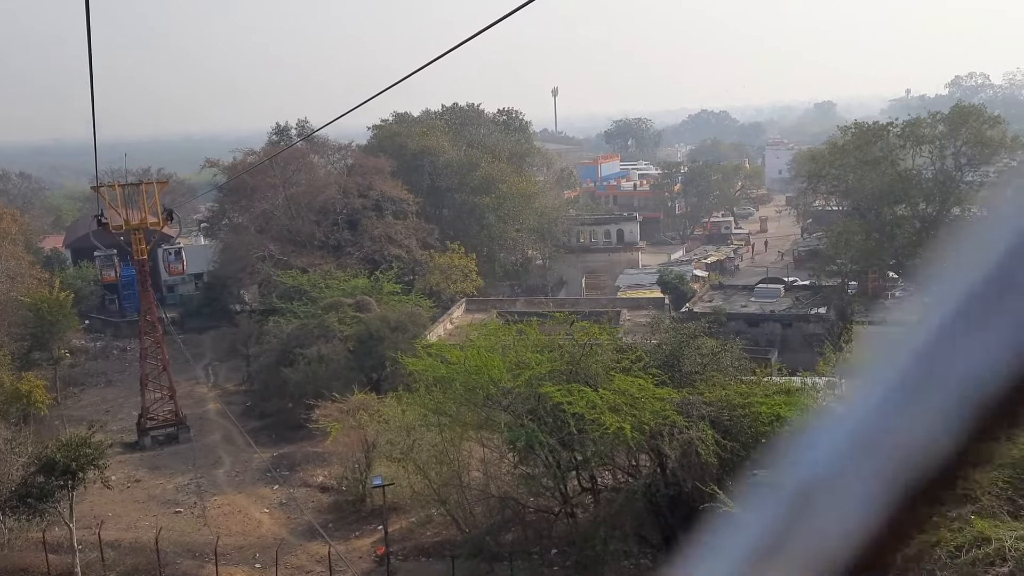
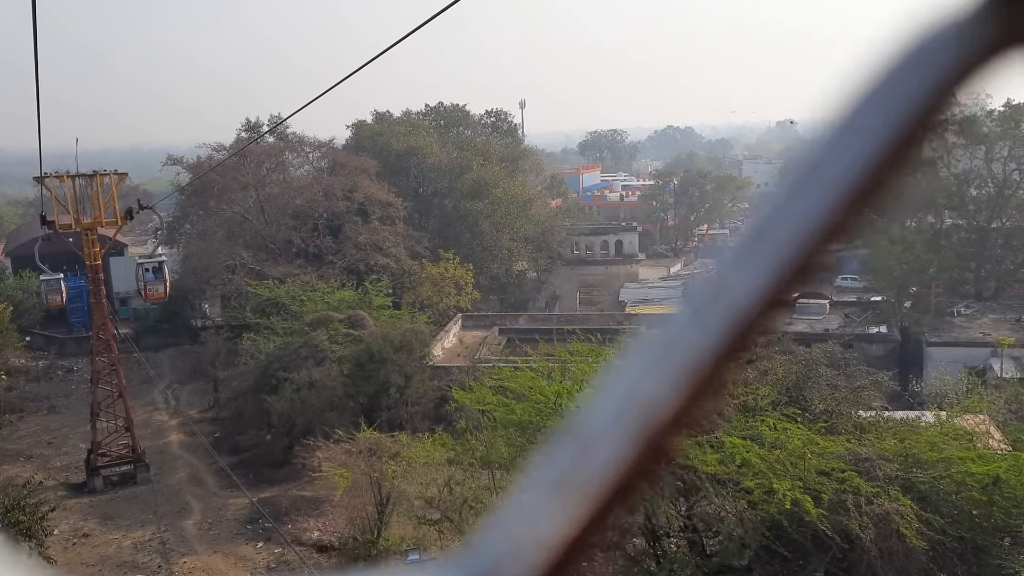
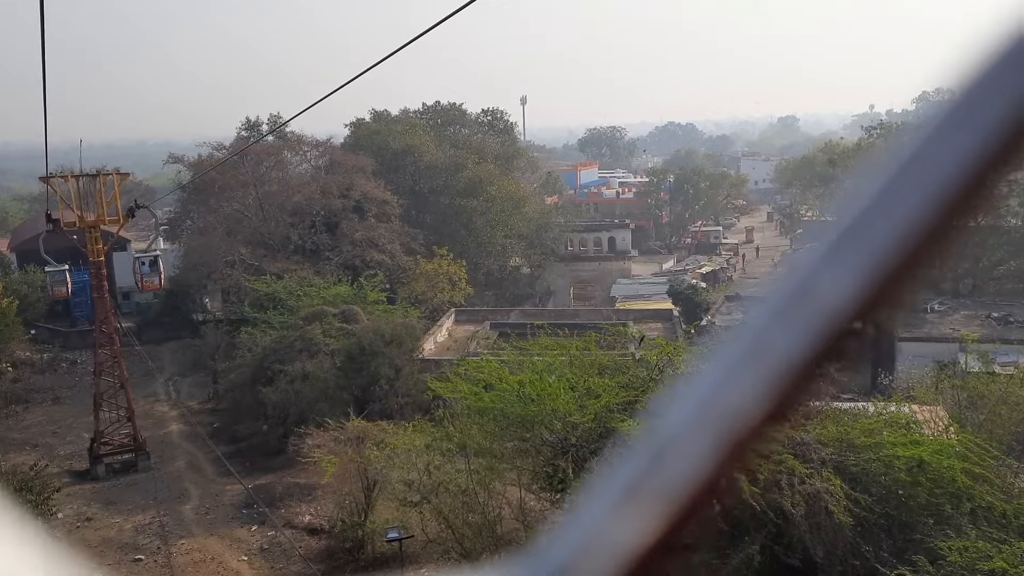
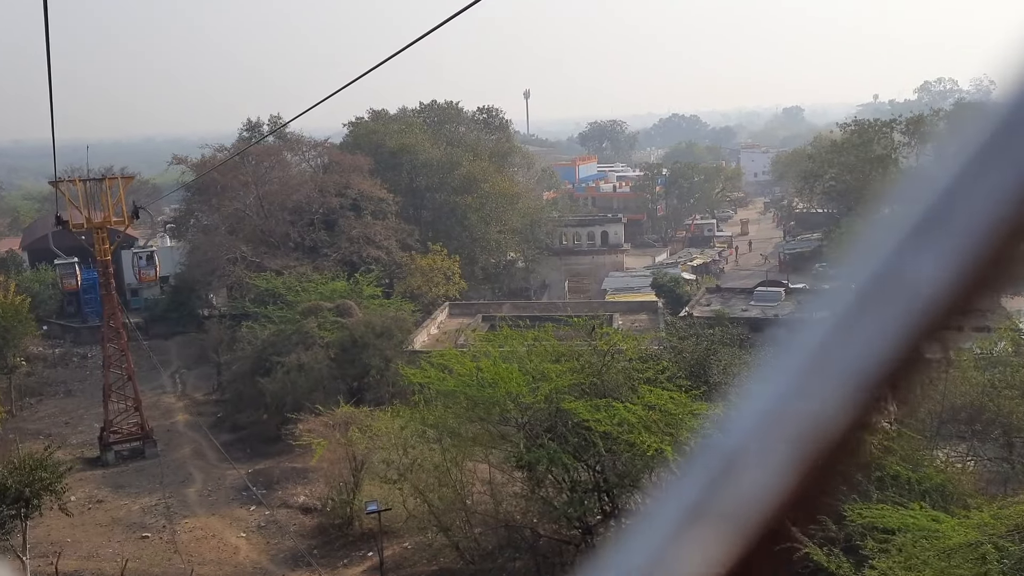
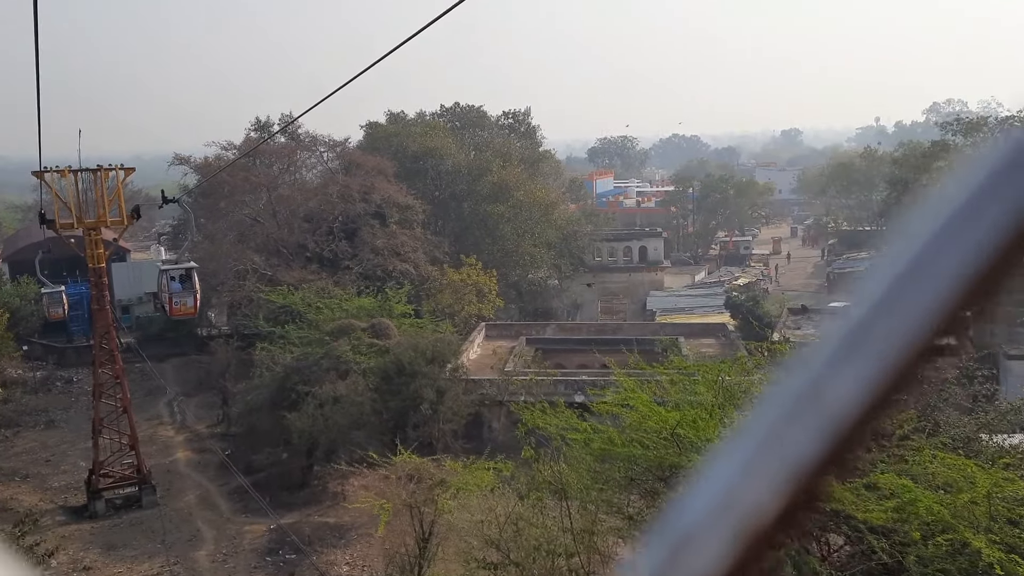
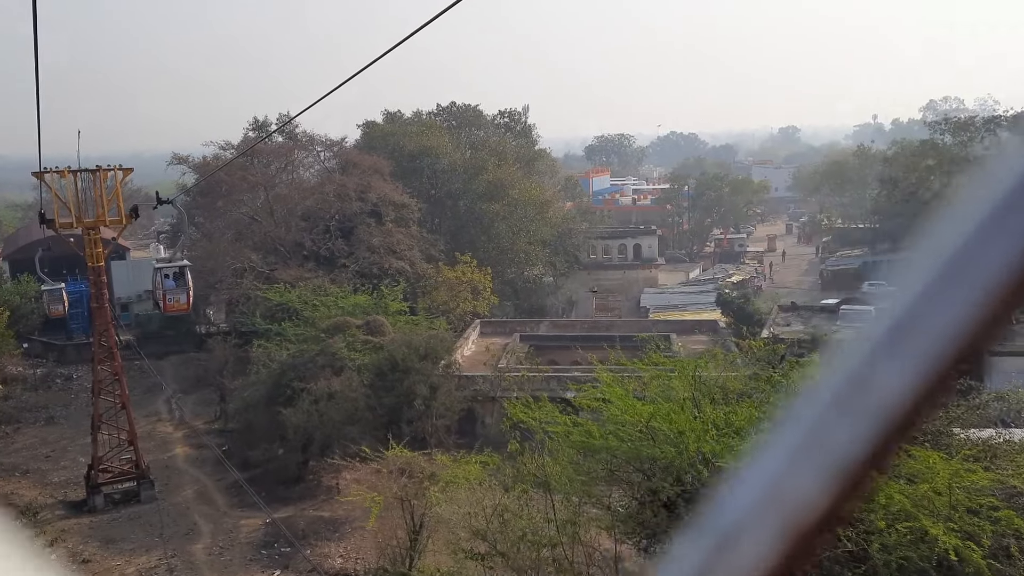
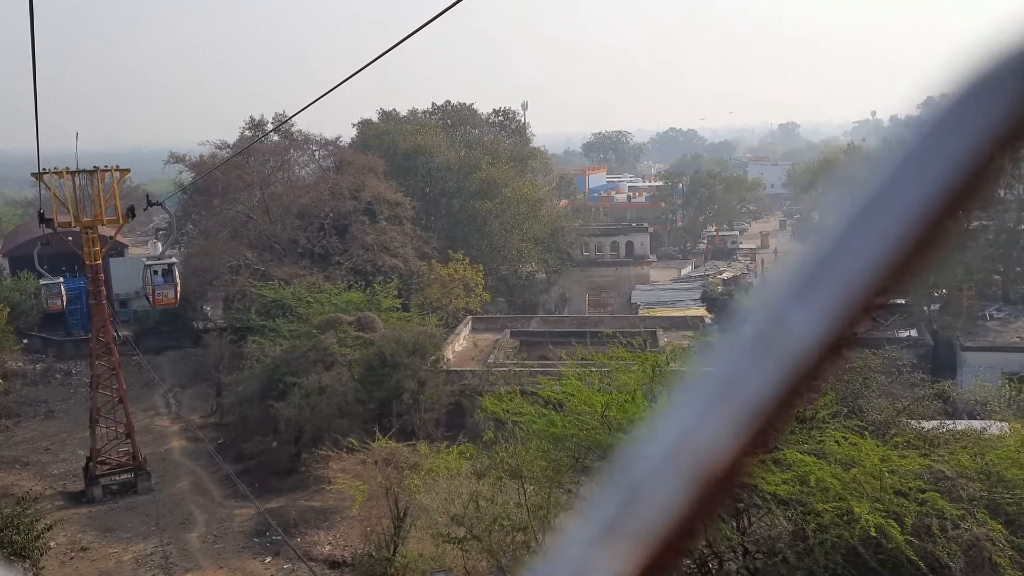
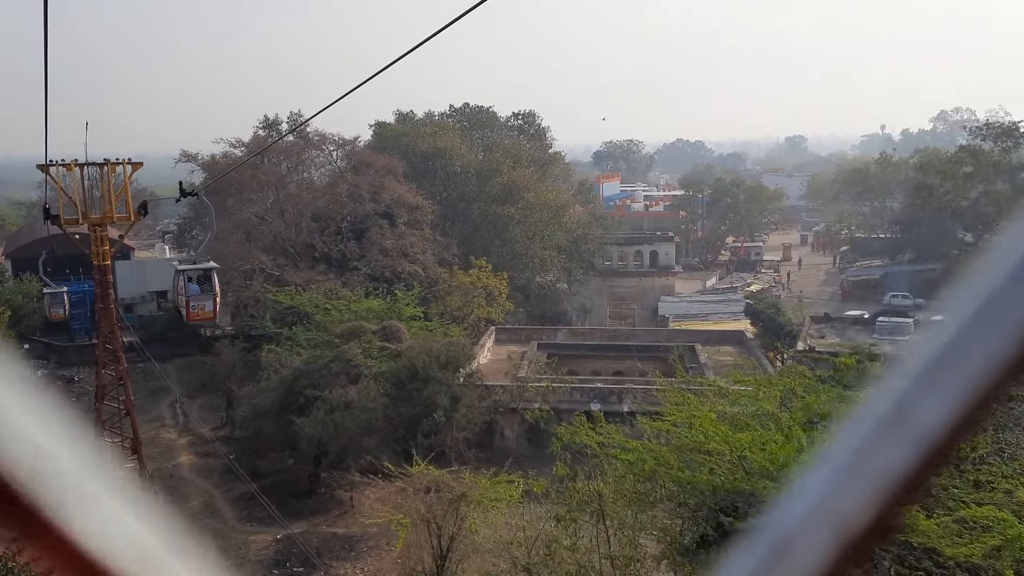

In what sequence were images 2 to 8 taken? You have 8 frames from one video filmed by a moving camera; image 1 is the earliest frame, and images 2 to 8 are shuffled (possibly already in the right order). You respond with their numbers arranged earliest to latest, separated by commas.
4, 3, 2, 7, 6, 5, 8
